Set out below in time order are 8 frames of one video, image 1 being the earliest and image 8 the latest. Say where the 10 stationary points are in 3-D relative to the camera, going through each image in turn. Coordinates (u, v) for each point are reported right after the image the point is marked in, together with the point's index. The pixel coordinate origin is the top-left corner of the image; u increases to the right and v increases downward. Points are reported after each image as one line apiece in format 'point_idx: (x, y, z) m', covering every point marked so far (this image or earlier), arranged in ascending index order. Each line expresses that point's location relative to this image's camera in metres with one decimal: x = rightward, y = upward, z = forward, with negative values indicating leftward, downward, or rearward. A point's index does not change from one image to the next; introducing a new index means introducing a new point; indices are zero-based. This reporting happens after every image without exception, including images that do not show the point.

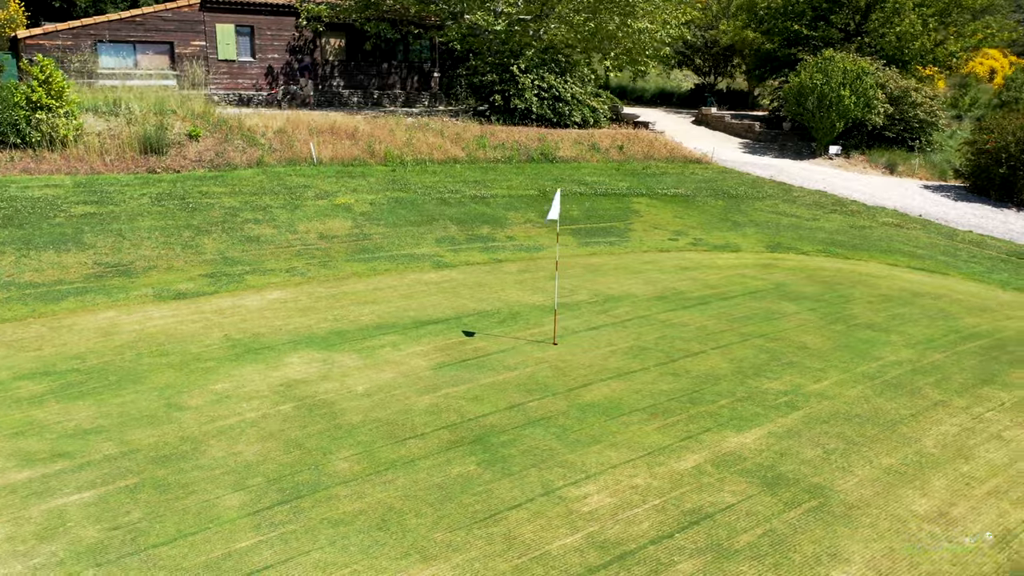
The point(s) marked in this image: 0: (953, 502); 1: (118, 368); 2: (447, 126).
0: (+3.2, -1.6, +5.9) m
1: (-3.9, -0.8, +8.1) m
2: (-1.6, +3.9, +19.4) m
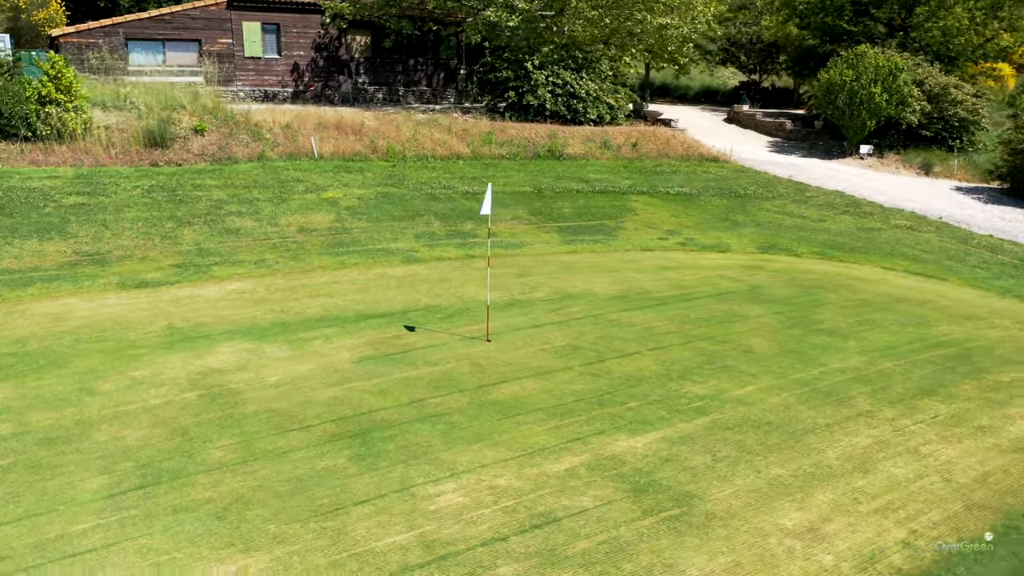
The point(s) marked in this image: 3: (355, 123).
0: (+2.2, -1.6, +5.6) m
1: (-4.7, -0.7, +8.3) m
2: (-1.4, +3.9, +19.4) m
3: (-3.6, +3.7, +18.2) m
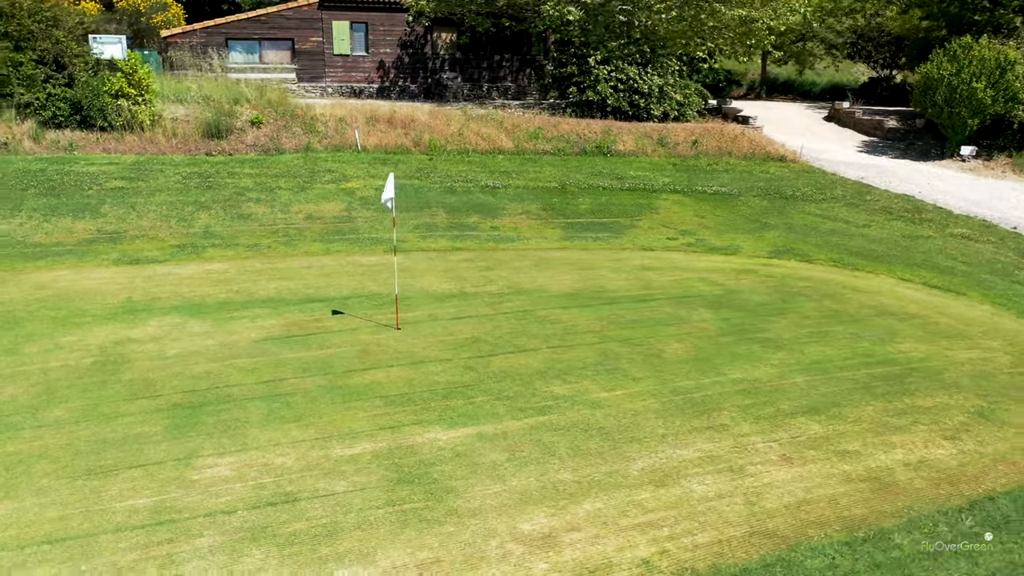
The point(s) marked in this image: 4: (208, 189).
0: (+0.4, -1.6, +5.3) m
1: (-5.7, -0.3, +9.3) m
2: (-0.1, +4.1, +19.5) m
3: (-2.5, +3.9, +18.8) m
4: (-5.4, +1.8, +14.5) m
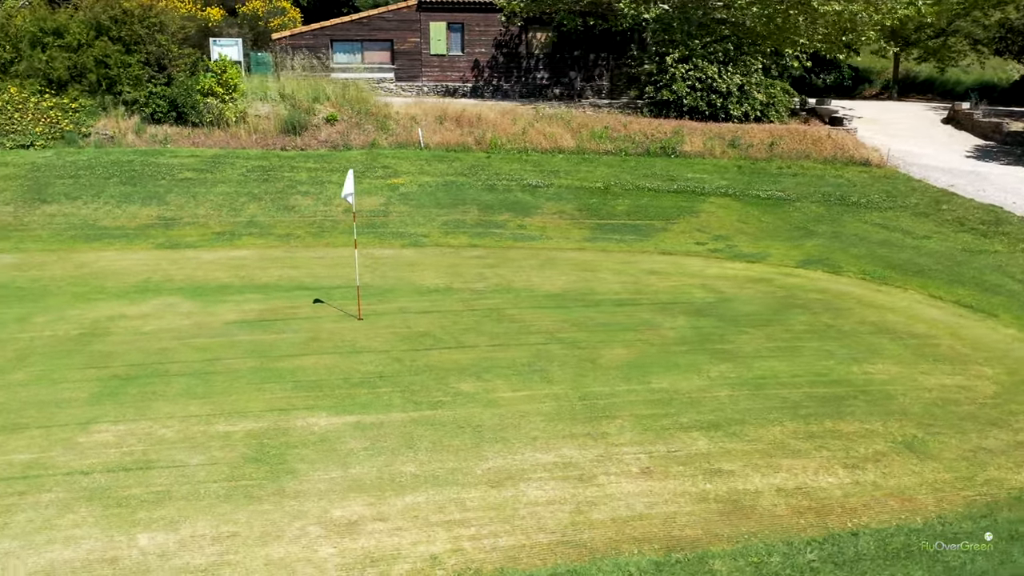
0: (-0.8, -1.5, +5.4) m
1: (-6.1, 0.0, +10.5) m
2: (+1.6, +4.1, +19.4) m
3: (-0.9, +4.0, +19.2) m
4: (-4.7, +2.0, +15.5) m
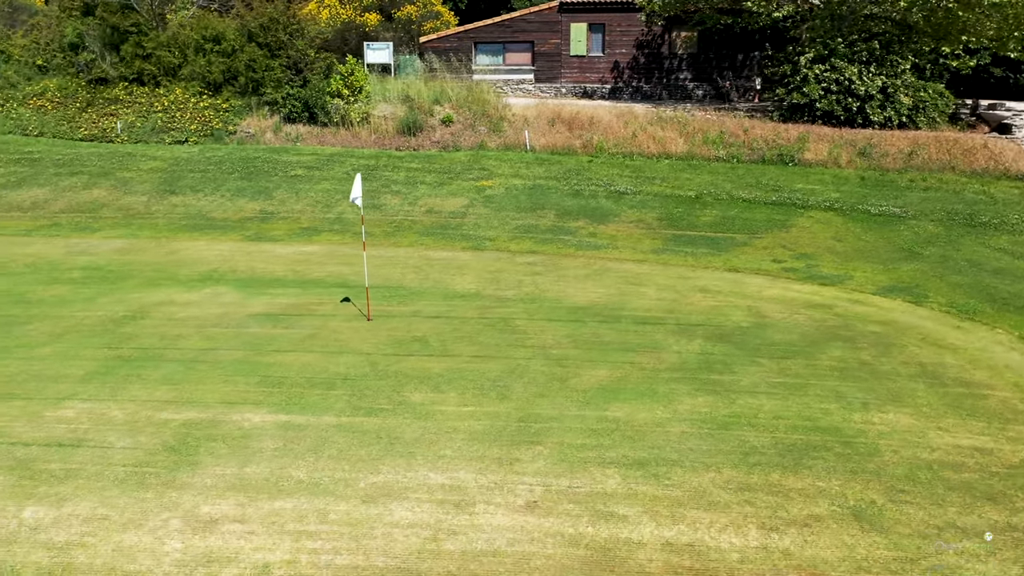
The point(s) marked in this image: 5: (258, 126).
0: (-1.8, -1.6, +5.5) m
1: (-5.6, +0.2, +11.7) m
2: (+4.2, +3.8, +18.5) m
3: (+1.7, +3.9, +18.9) m
4: (-2.9, +2.2, +16.2) m
5: (-6.2, +4.0, +19.9) m
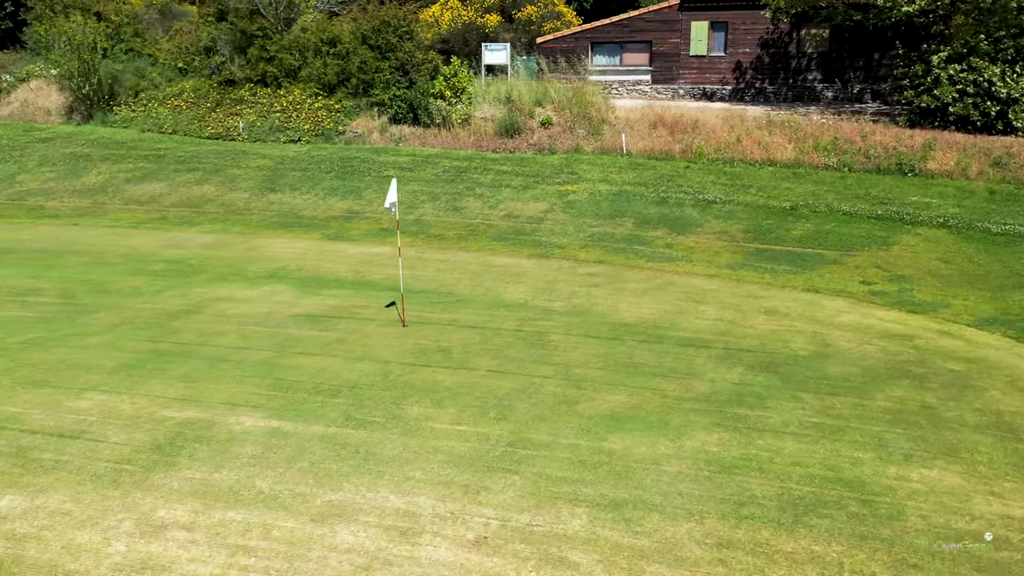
0: (-2.1, -1.6, +5.5) m
1: (-4.7, +0.3, +12.3) m
2: (+6.3, +3.4, +17.2) m
3: (+3.9, +3.6, +18.0) m
4: (-1.2, +2.1, +16.2) m
5: (-3.7, +4.1, +20.4) m
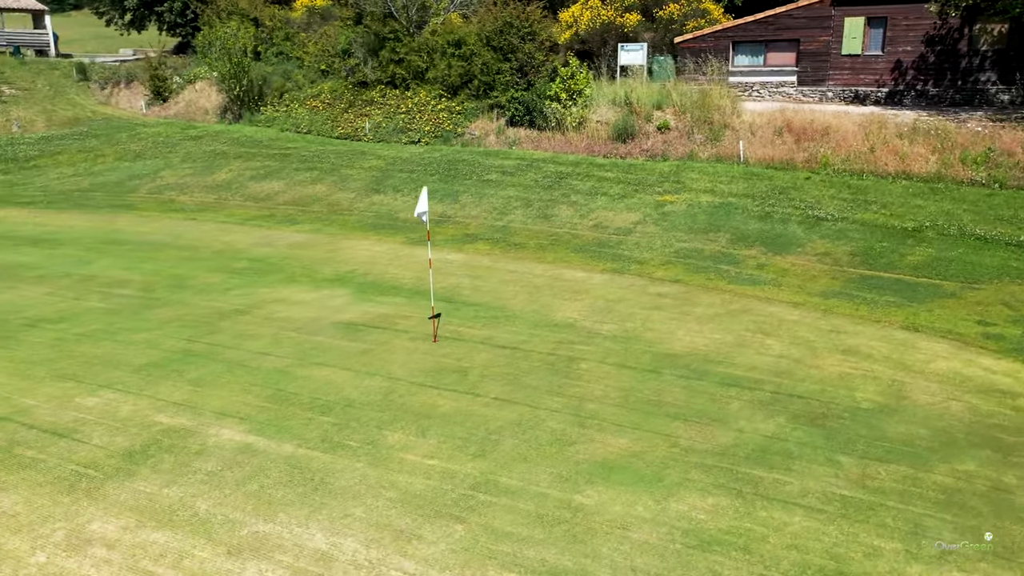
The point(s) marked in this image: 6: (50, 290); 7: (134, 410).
0: (-2.6, -1.7, +5.3) m
1: (-3.6, +0.3, +12.5) m
2: (+8.4, +2.9, +15.0) m
3: (+6.2, +3.2, +16.3) m
4: (+0.7, +1.9, +15.6) m
5: (-0.7, +4.0, +20.2) m
6: (-6.5, 0.0, +11.5) m
7: (-3.4, -1.1, +7.3) m
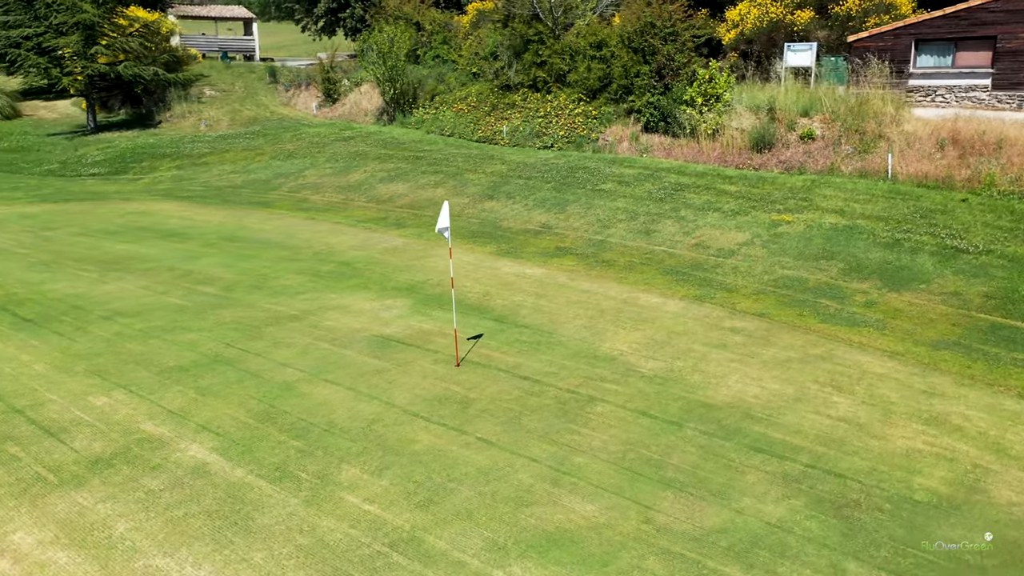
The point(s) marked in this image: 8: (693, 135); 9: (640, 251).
0: (-3.2, -1.8, +5.3) m
1: (-2.3, +0.2, +12.4) m
2: (+10.0, +2.0, +12.1) m
3: (+8.2, +2.5, +13.9) m
4: (+2.7, +1.6, +14.5) m
5: (+2.4, +3.6, +19.2) m
6: (-5.4, +0.1, +12.1) m
7: (-3.5, -1.1, +7.4) m
8: (+3.9, +3.3, +17.8) m
9: (+2.0, +0.6, +12.6) m
